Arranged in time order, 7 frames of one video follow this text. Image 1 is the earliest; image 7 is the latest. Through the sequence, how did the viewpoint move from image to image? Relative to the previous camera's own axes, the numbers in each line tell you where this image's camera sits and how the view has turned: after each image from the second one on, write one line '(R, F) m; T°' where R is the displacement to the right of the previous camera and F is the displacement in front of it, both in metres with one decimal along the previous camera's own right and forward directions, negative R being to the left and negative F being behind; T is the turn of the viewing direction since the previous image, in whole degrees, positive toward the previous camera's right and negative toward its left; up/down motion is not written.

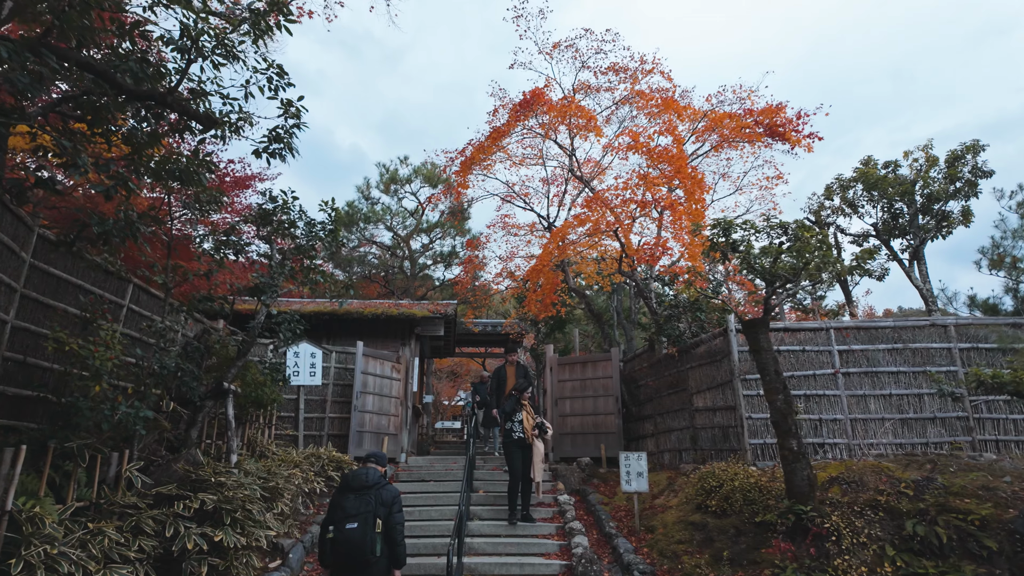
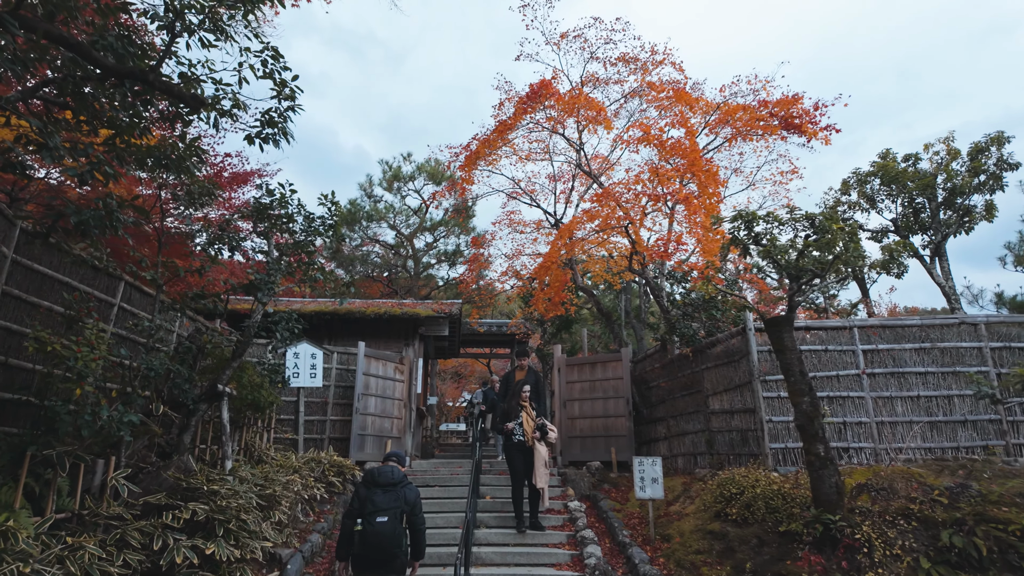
(-0.1, +0.4) m; 0°
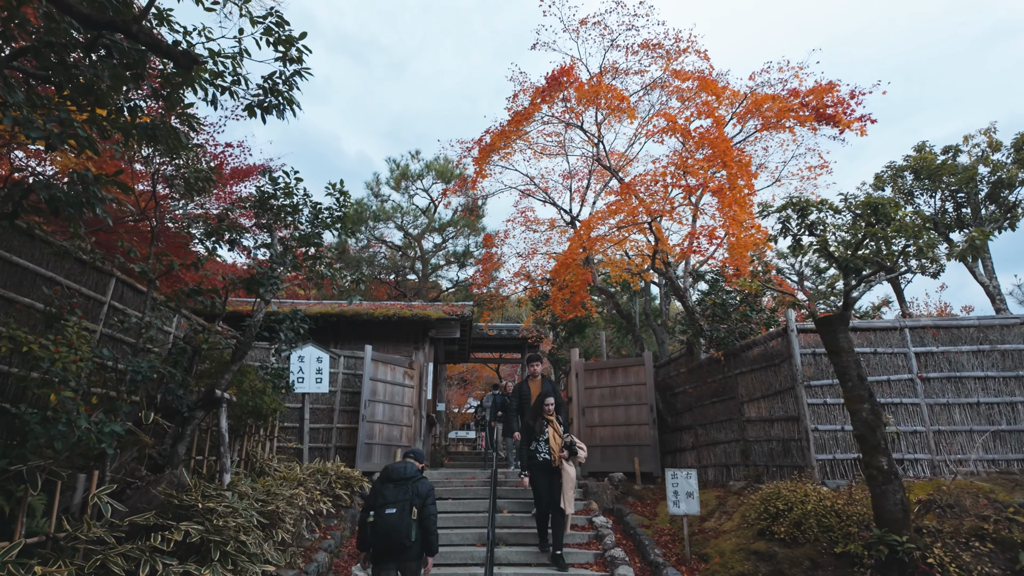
(-0.2, +0.6) m; 0°
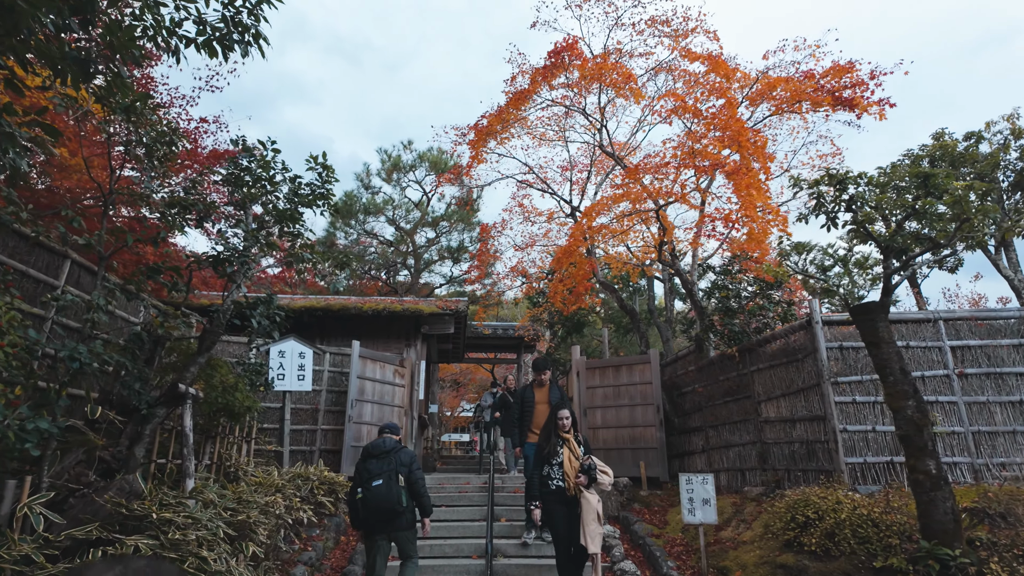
(-0.1, +0.7) m; +1°
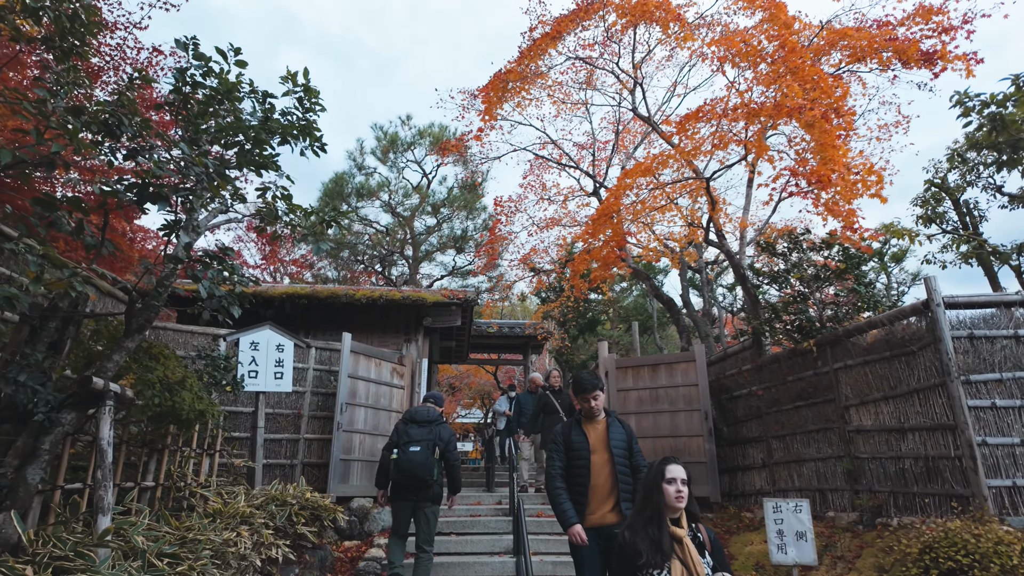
(-0.4, +1.6) m; +1°
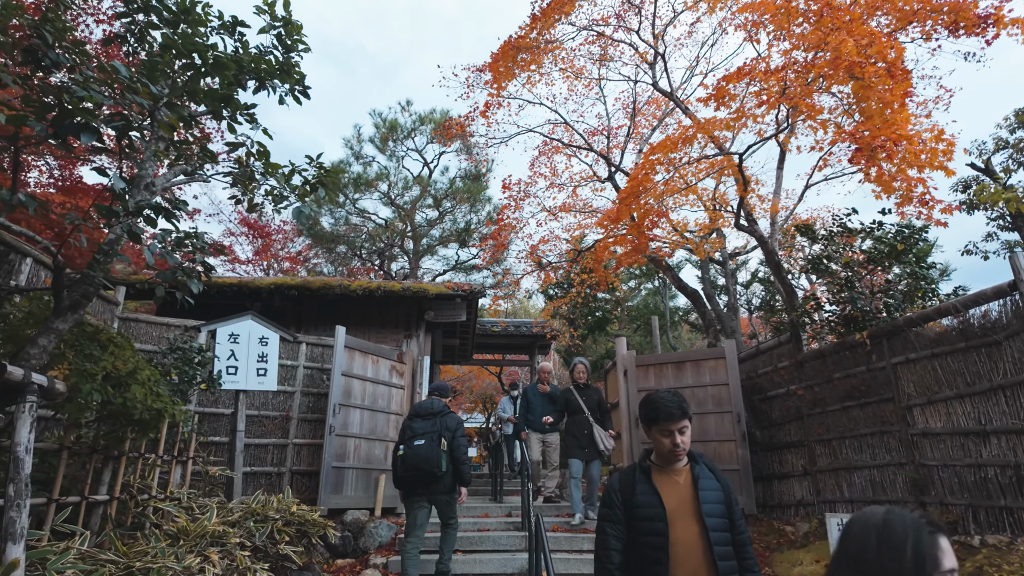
(-0.1, +0.8) m; 0°
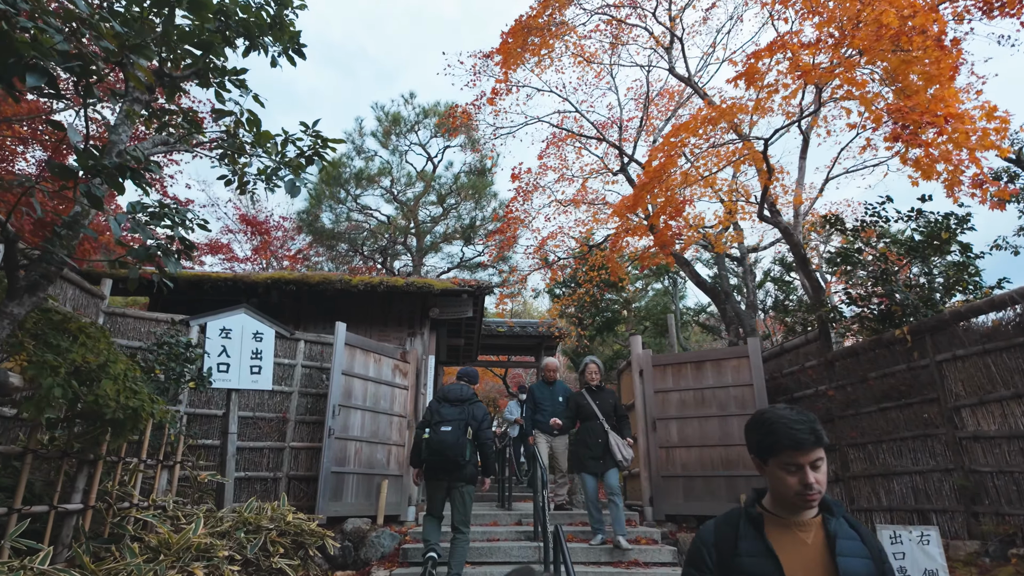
(-0.1, +0.4) m; 0°
